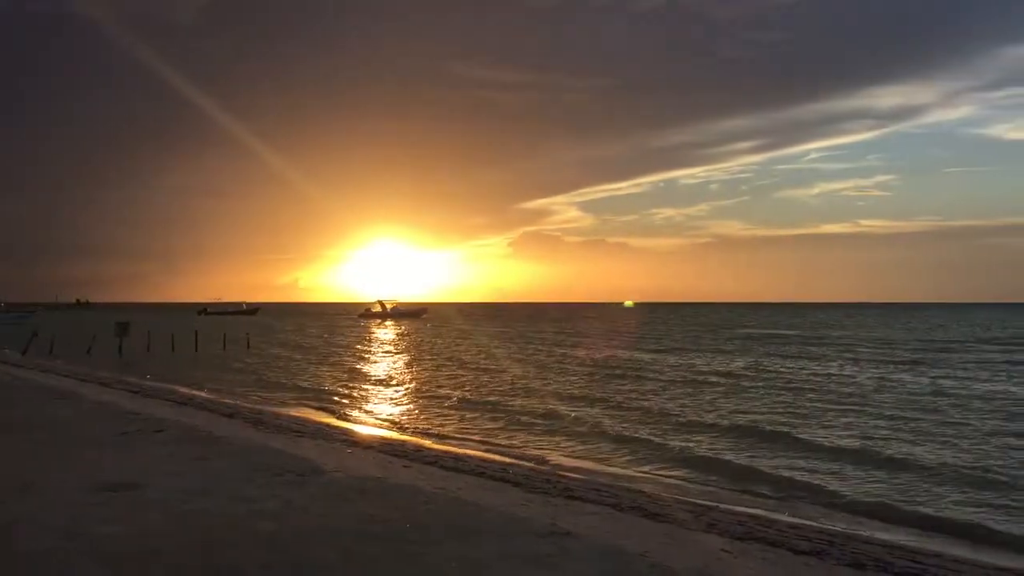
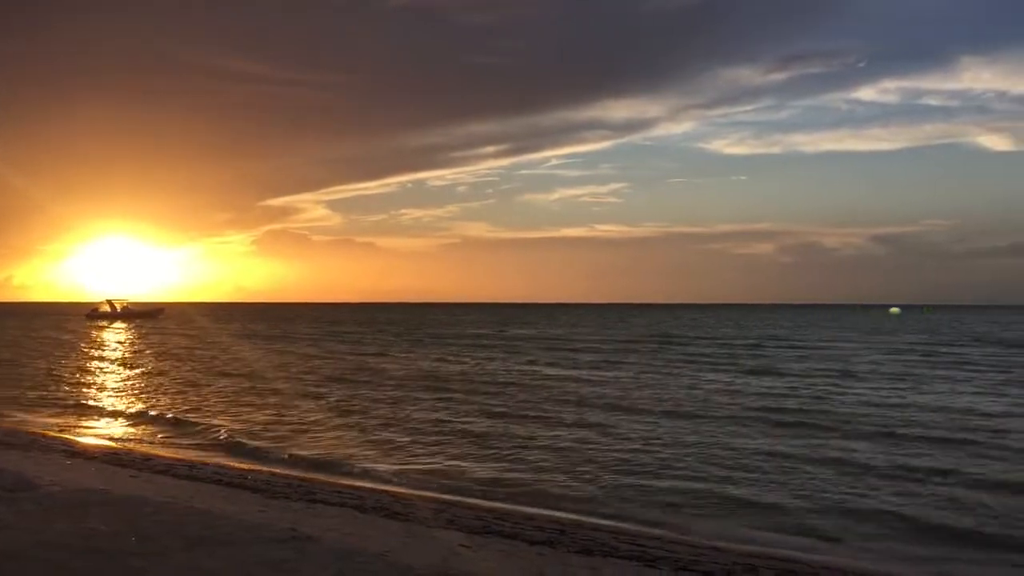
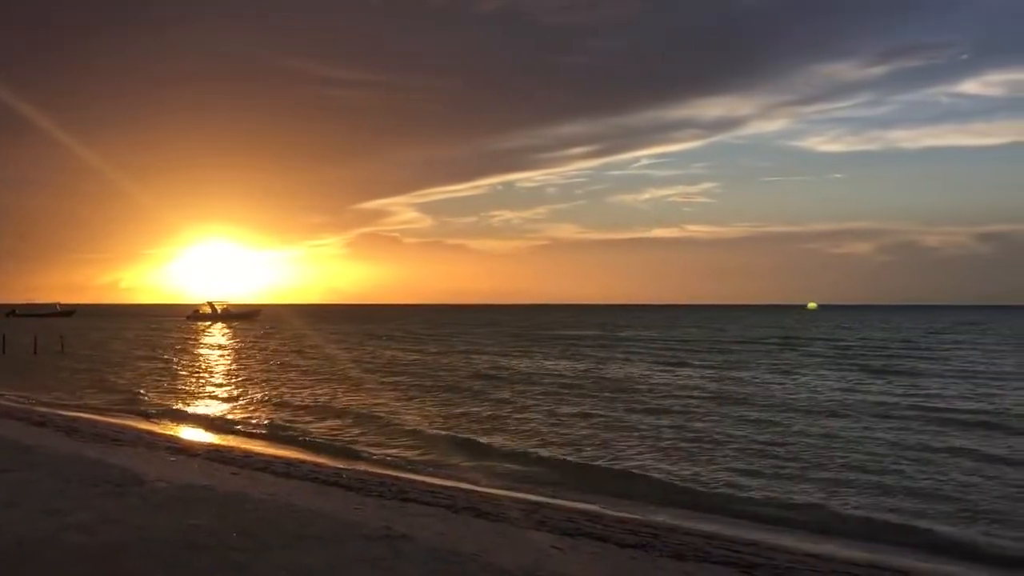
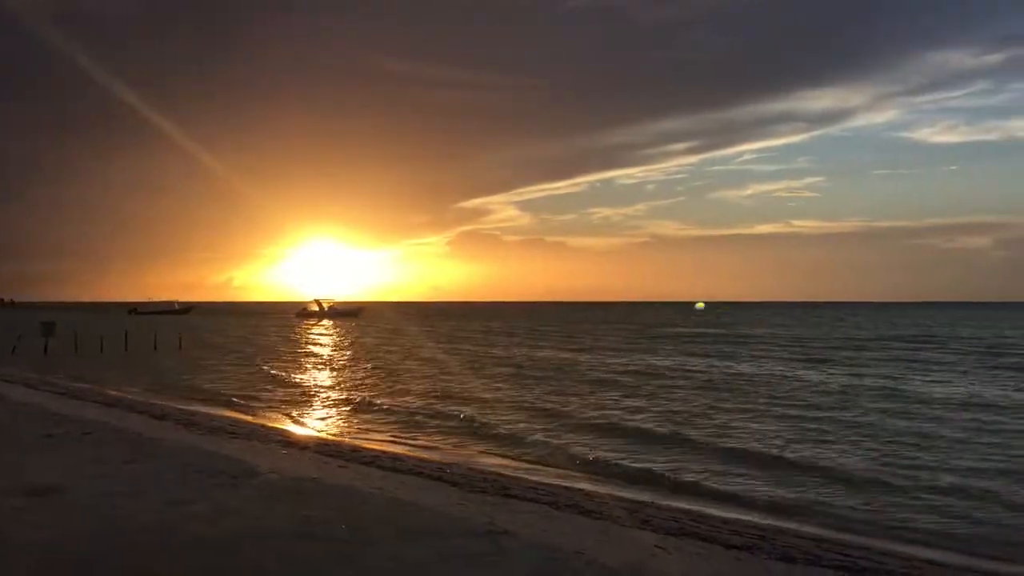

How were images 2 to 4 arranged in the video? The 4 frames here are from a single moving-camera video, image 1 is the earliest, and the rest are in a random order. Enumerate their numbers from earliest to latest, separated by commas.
4, 3, 2
